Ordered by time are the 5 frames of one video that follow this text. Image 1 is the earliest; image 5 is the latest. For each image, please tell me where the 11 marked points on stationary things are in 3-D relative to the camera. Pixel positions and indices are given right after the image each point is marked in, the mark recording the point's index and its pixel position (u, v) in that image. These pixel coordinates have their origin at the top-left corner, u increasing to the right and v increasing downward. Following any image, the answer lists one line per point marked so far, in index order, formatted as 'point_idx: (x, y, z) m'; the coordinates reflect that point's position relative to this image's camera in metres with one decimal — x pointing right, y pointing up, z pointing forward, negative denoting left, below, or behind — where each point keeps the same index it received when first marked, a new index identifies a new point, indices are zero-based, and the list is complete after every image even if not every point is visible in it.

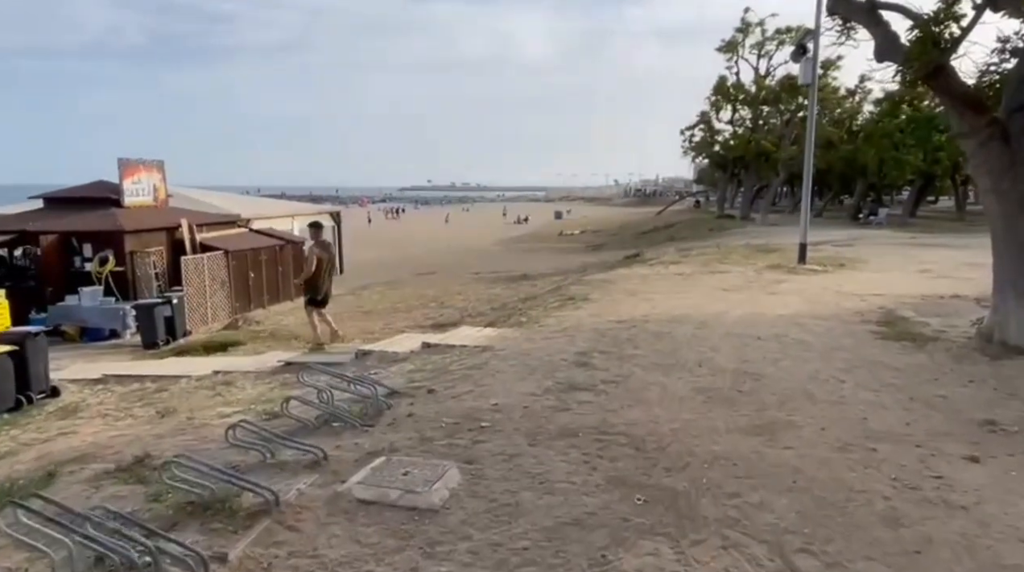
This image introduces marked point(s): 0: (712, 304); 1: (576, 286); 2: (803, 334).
0: (+3.2, -0.3, +12.2) m
1: (+1.3, 0.0, +15.3) m
2: (+3.5, -0.6, +9.2) m
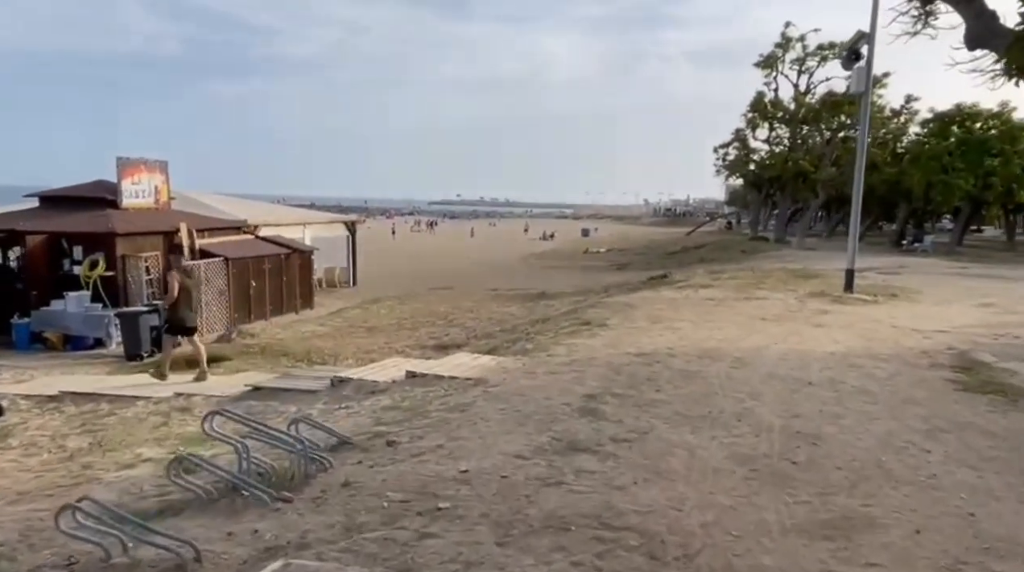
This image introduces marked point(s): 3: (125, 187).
0: (+3.3, -0.7, +10.5) m
1: (+1.5, -0.4, +13.8) m
2: (+3.5, -1.0, +7.6) m
3: (-10.2, +2.6, +19.9) m
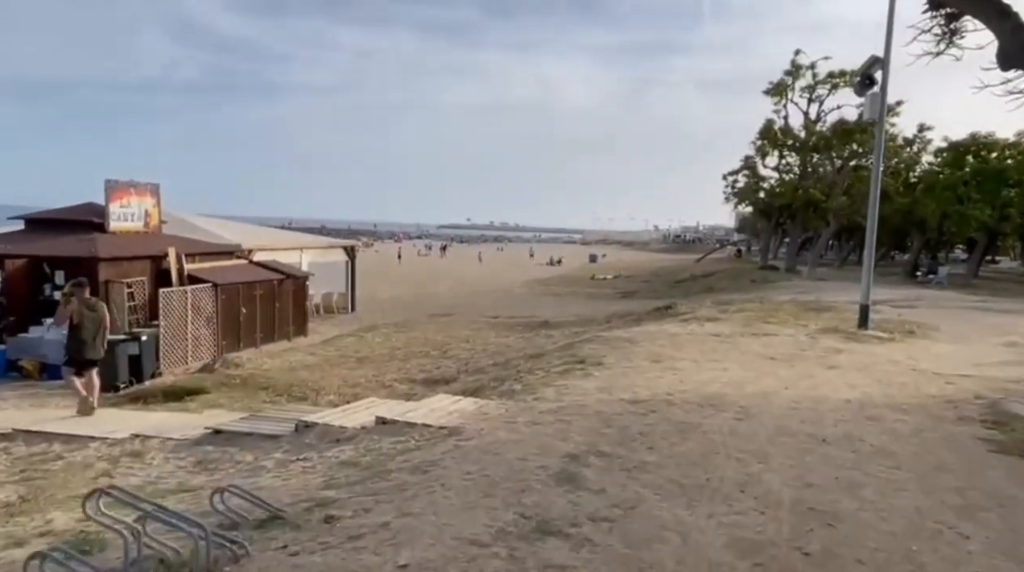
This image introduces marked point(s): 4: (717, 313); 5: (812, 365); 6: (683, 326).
0: (+3.1, -1.2, +9.7) m
1: (+1.3, -1.0, +13.0) m
2: (+3.3, -1.4, +6.8) m
3: (-10.2, +1.9, +19.4) m
4: (+4.9, -0.6, +18.2) m
5: (+4.4, -1.2, +11.1) m
6: (+3.4, -0.8, +15.1) m
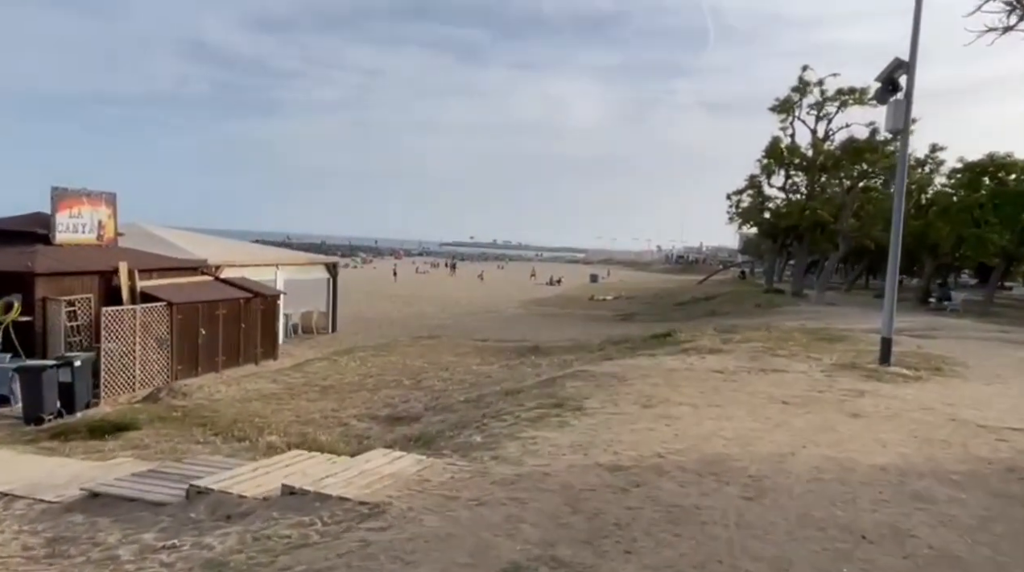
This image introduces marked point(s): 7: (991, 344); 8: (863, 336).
0: (+2.7, -1.5, +8.0) m
1: (+0.9, -1.4, +11.2) m
2: (+2.9, -1.6, +5.0) m
3: (-10.5, +1.5, +17.7) m
4: (+4.5, -1.2, +16.4) m
5: (+4.0, -1.6, +9.4) m
6: (+3.0, -1.3, +13.4) m
7: (+11.9, -1.4, +19.0) m
8: (+8.8, -1.2, +19.2) m
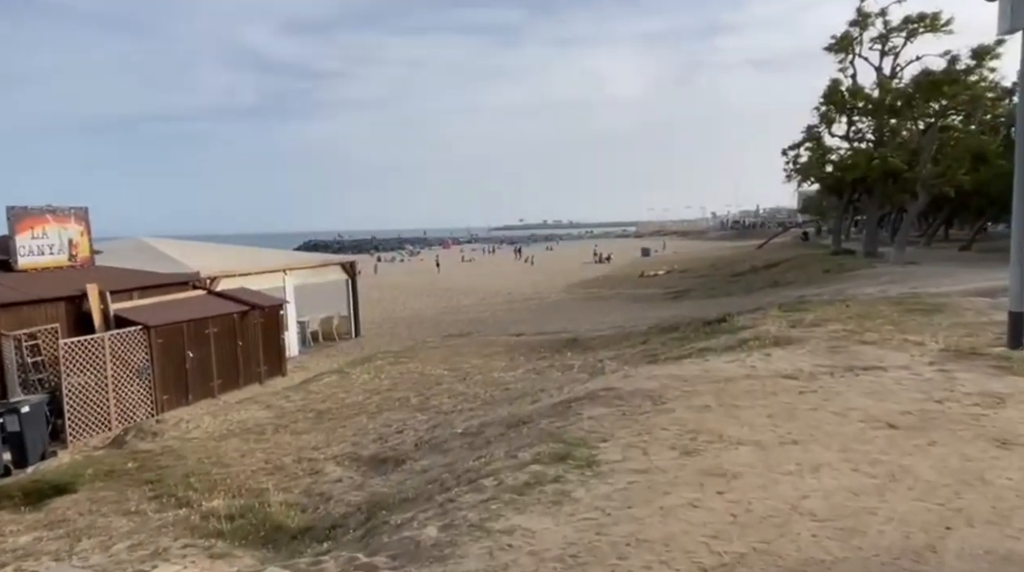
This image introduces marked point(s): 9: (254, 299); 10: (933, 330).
0: (+2.4, -1.4, +5.0) m
1: (+0.9, -1.3, +8.4) m
2: (+2.4, -1.6, +2.1) m
3: (-10.2, +0.9, +15.7) m
4: (+4.9, -0.7, +13.4) m
5: (+3.8, -1.3, +6.4) m
6: (+3.1, -1.0, +10.4) m
7: (+12.4, -0.3, +15.3) m
8: (+9.4, -0.3, +15.7) m
9: (-6.5, -0.3, +19.2) m
10: (+6.7, -0.7, +12.1) m
